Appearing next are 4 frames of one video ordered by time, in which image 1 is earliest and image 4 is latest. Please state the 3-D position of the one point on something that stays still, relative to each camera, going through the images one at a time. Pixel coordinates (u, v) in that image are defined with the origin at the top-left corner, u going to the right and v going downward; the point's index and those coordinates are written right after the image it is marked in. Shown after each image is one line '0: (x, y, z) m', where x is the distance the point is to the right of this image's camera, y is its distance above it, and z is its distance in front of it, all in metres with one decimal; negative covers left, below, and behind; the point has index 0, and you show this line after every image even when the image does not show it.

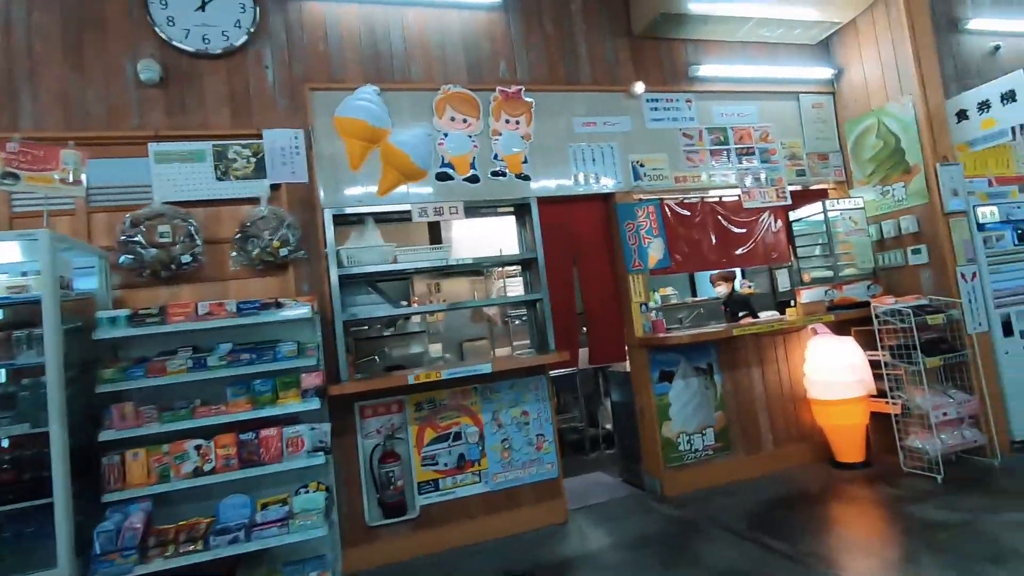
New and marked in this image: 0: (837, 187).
0: (+2.5, +0.8, +4.2) m
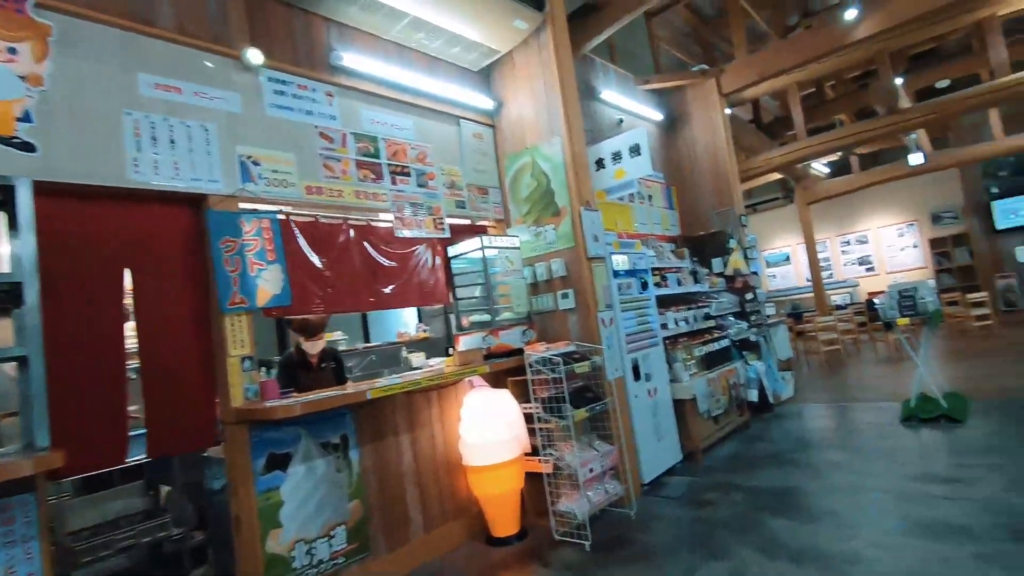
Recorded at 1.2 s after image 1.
0: (-0.1, +0.5, +3.9) m
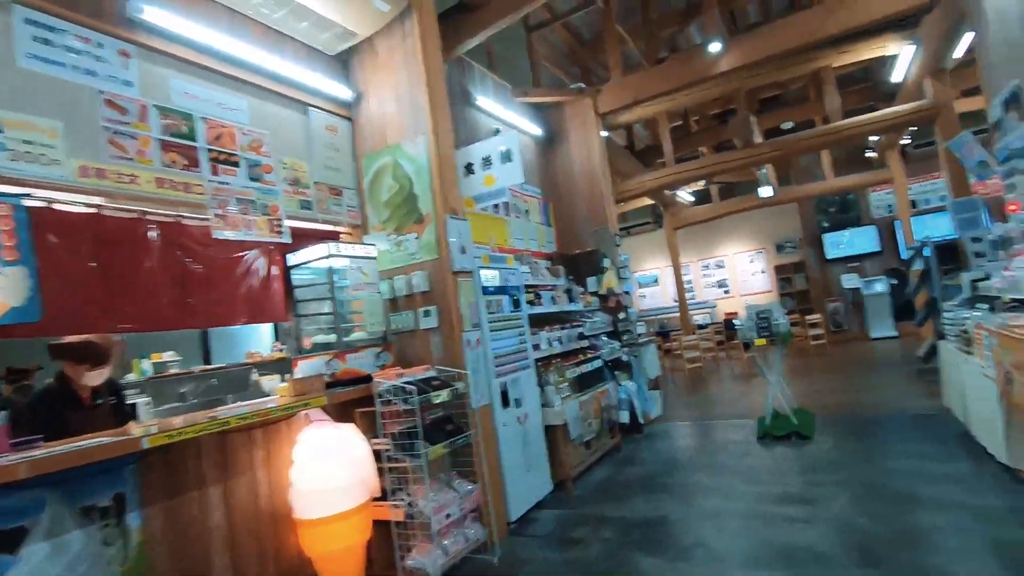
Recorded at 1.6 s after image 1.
0: (-1.0, +0.4, +3.4) m
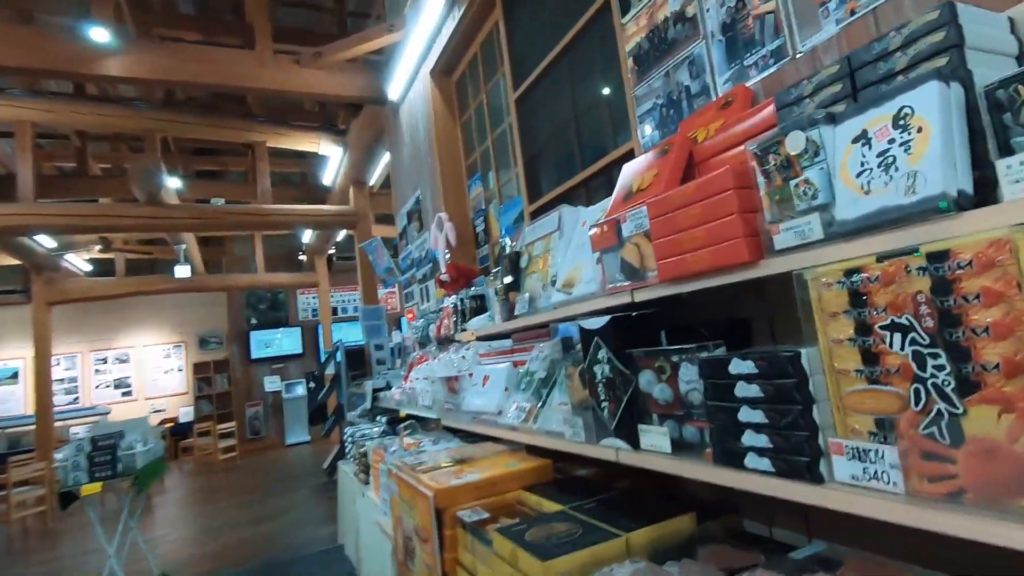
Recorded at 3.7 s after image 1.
0: (-3.0, +0.4, -0.2) m
